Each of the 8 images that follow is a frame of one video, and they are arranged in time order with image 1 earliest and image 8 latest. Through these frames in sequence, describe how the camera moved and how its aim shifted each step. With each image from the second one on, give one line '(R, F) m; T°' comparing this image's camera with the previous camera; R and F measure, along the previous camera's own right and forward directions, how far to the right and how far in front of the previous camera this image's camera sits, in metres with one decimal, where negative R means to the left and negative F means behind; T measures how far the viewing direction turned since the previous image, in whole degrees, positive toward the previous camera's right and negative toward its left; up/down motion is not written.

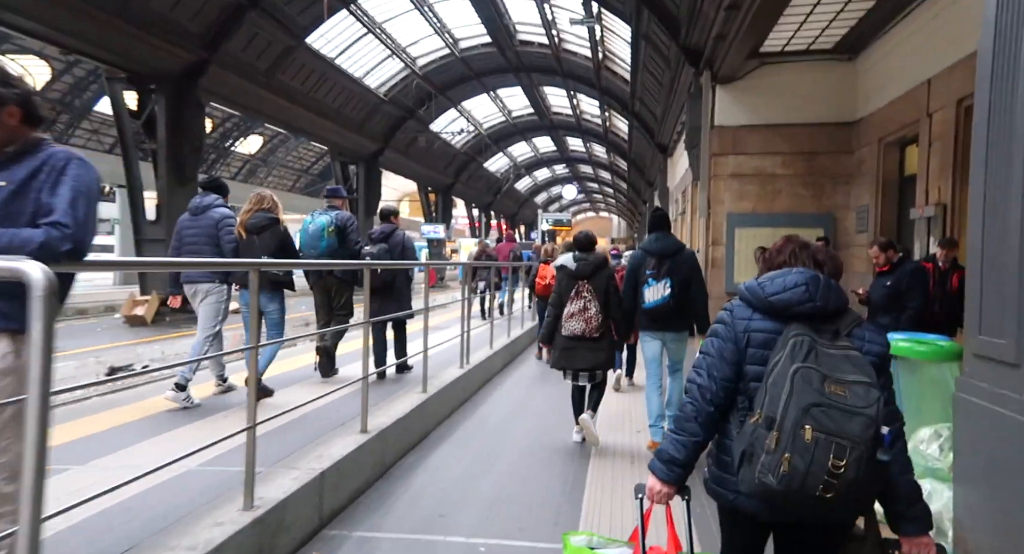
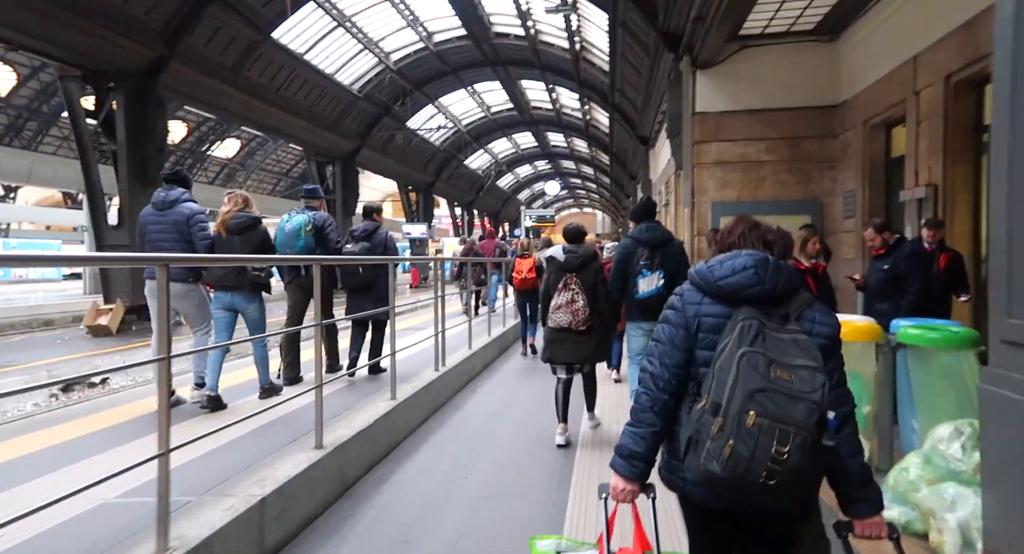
(+0.1, +0.3) m; +1°
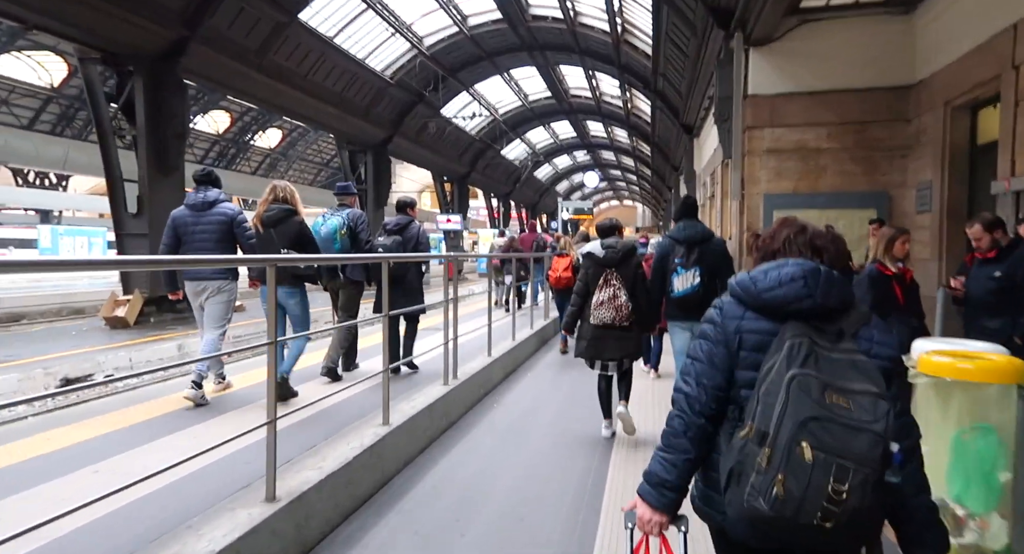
(+0.1, +0.6) m; -4°
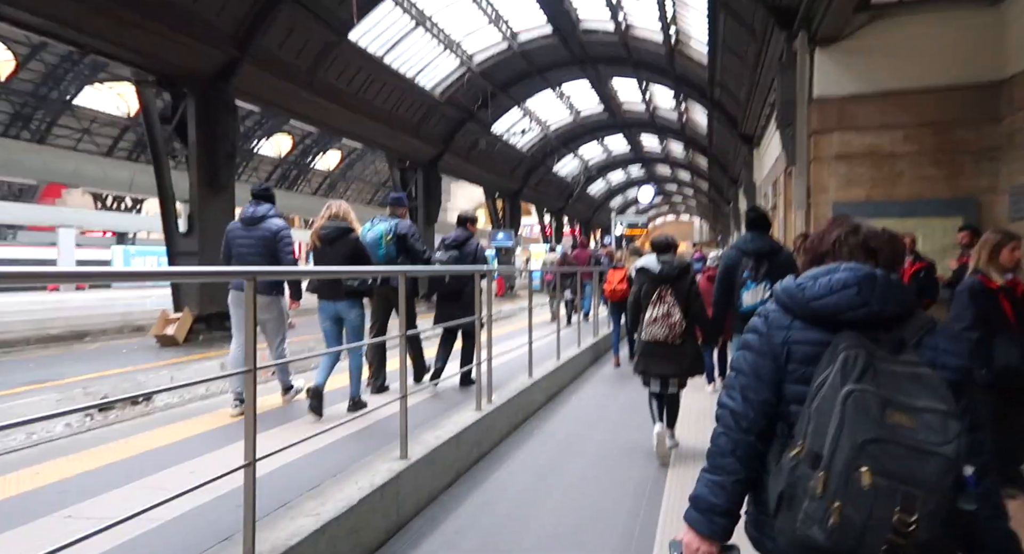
(+0.1, +0.3) m; -5°
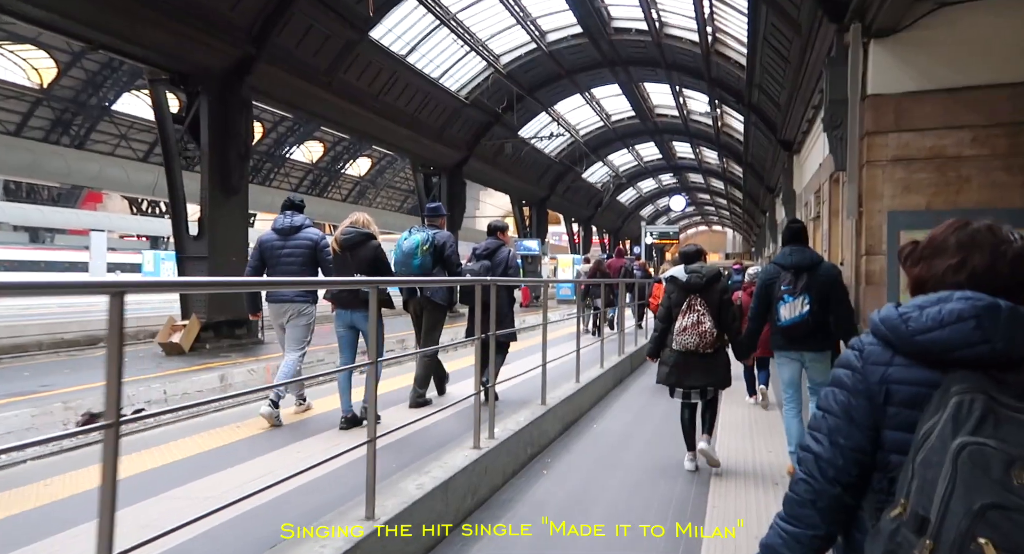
(+0.1, +0.5) m; -3°
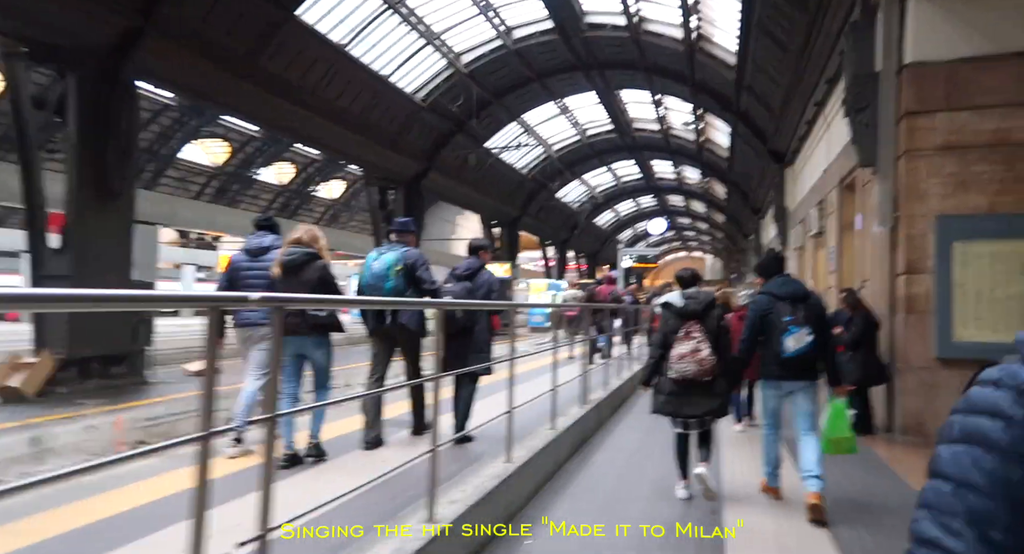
(+0.5, +1.7) m; +2°
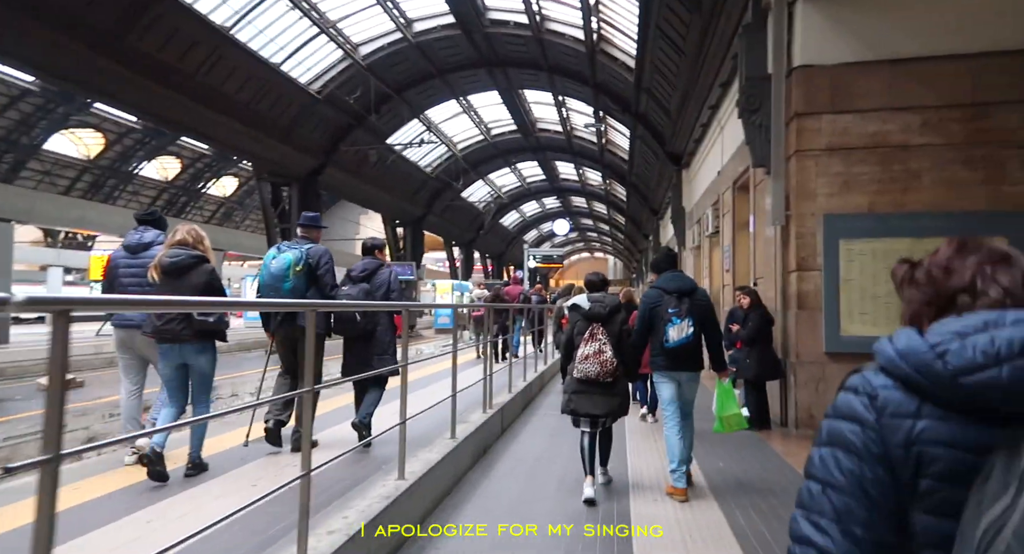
(+0.1, +0.4) m; +9°
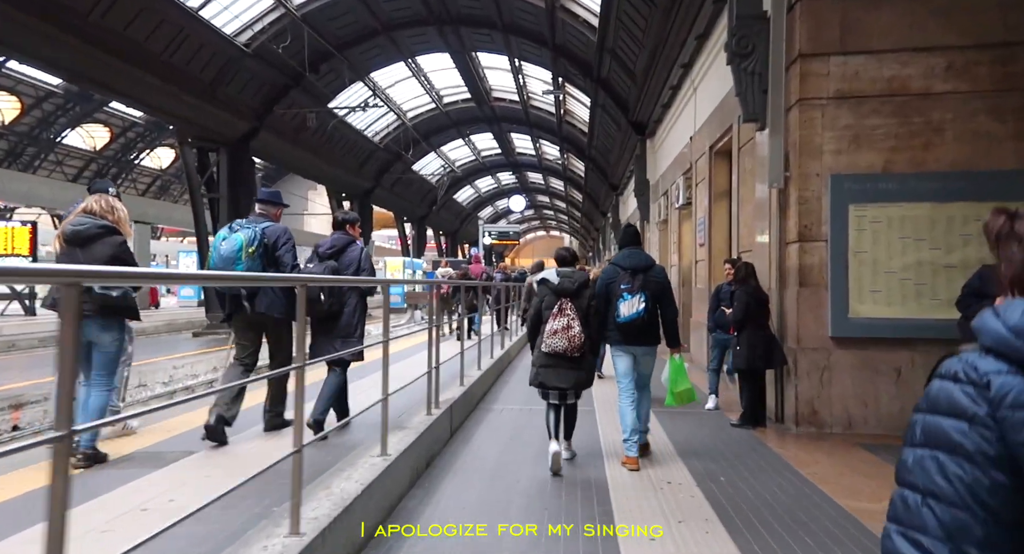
(0.0, +1.0) m; +5°
